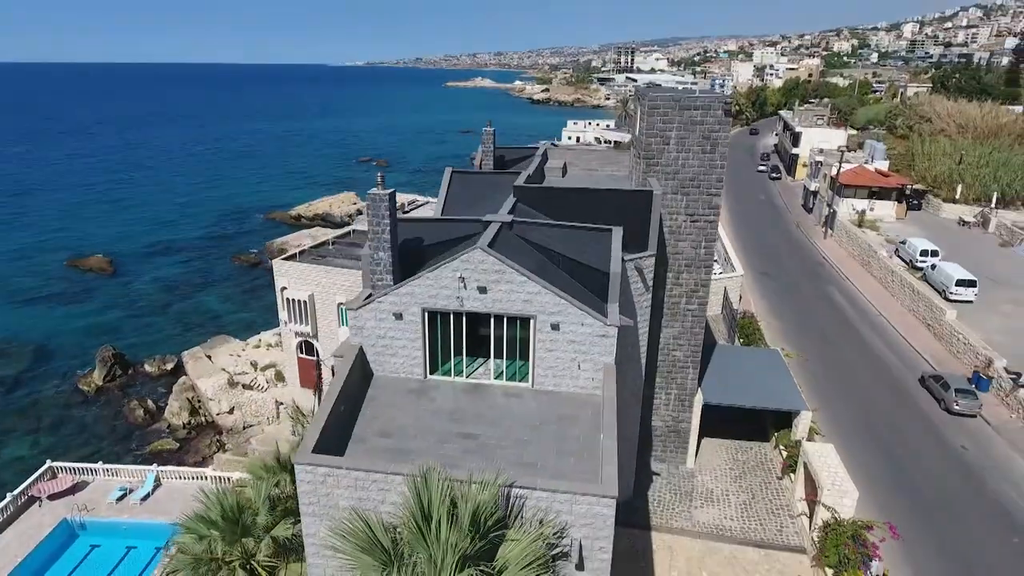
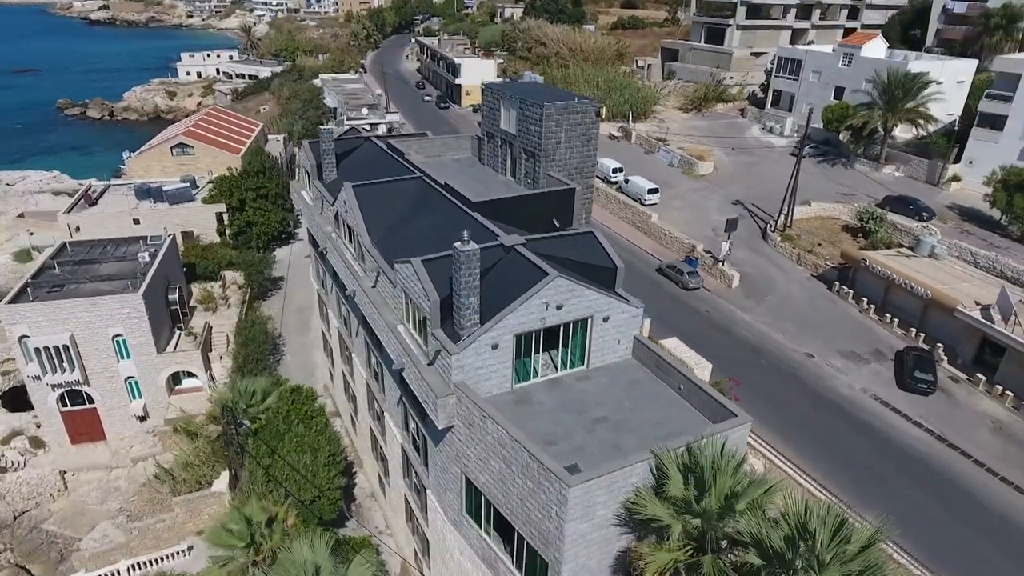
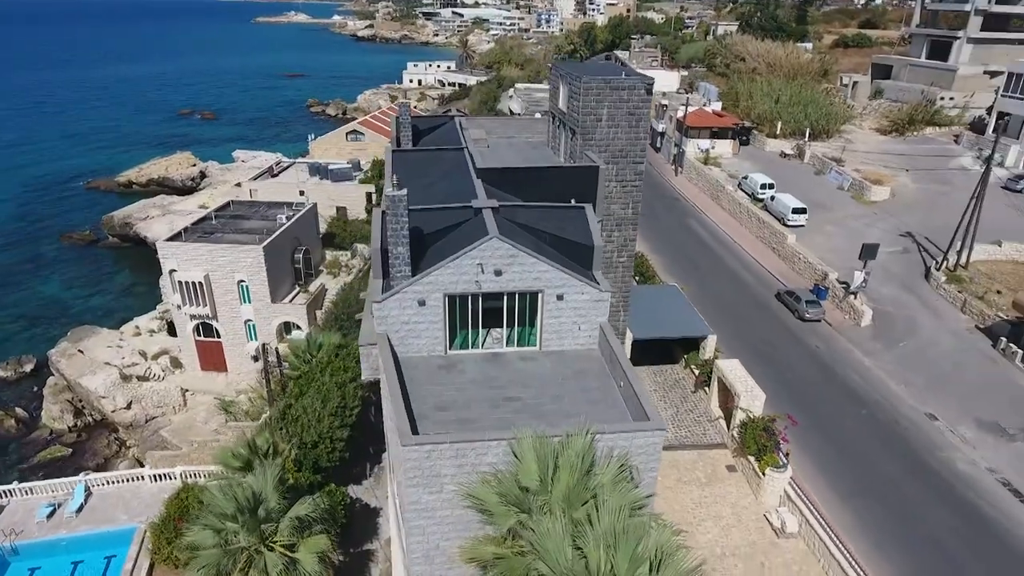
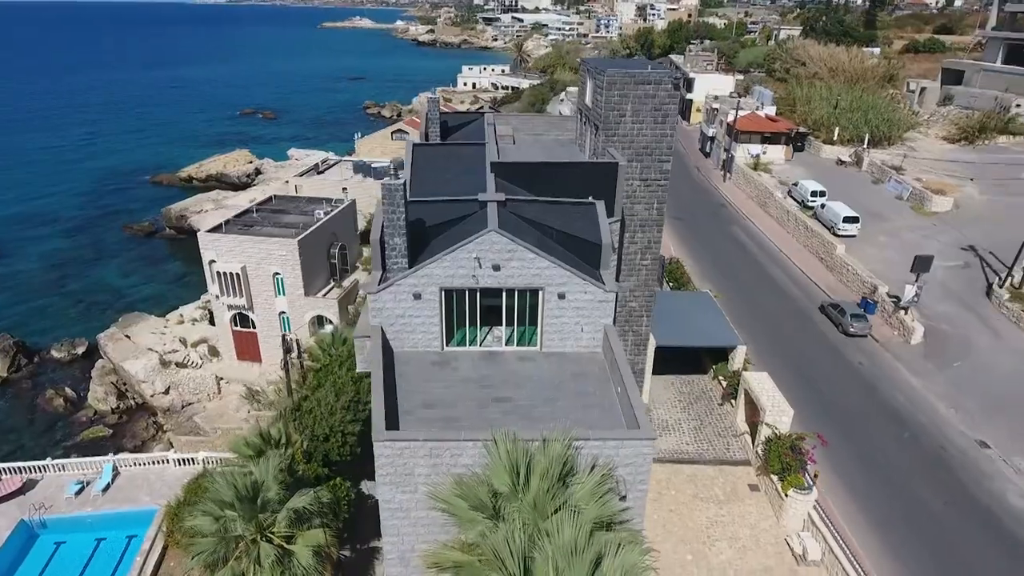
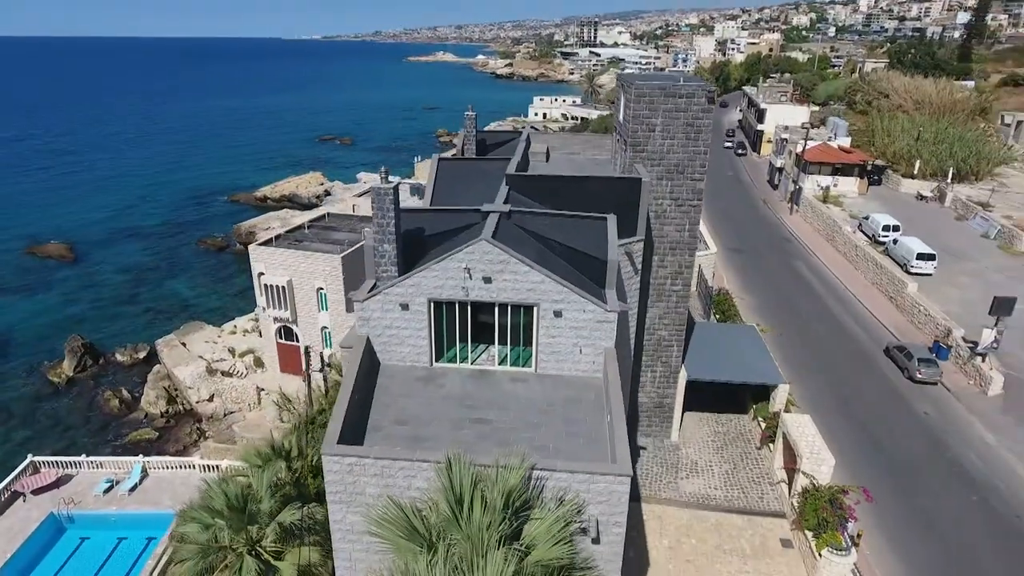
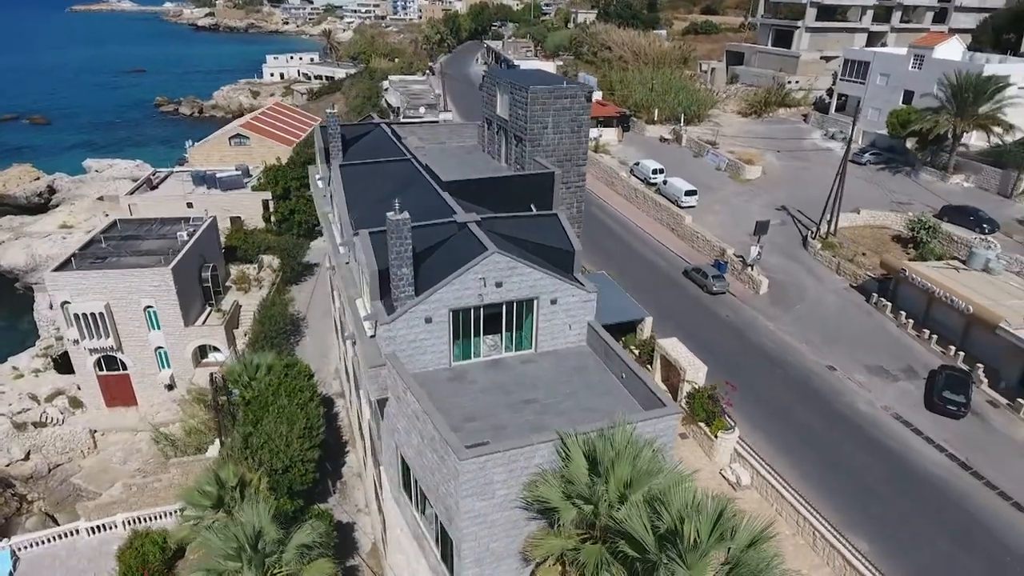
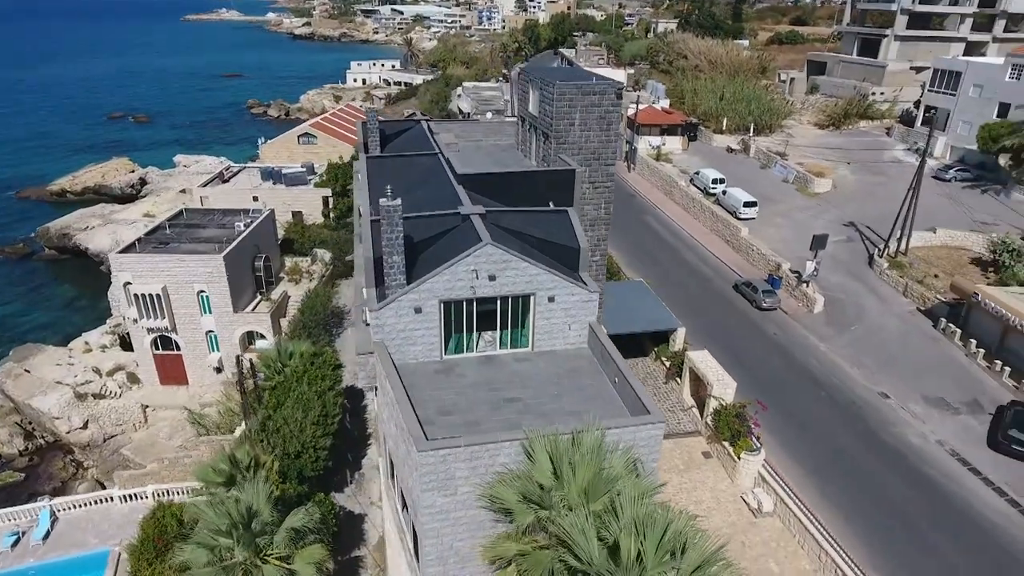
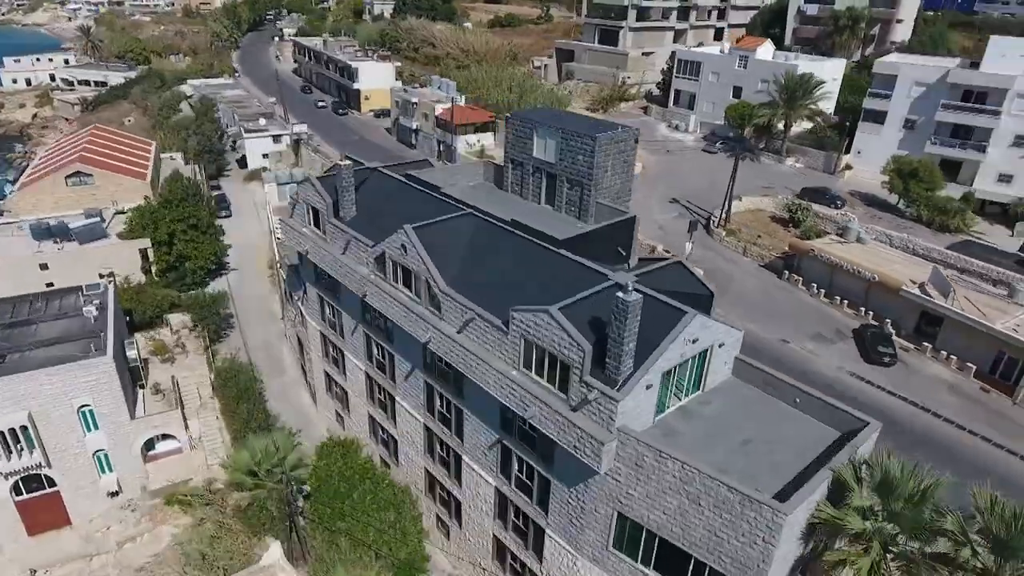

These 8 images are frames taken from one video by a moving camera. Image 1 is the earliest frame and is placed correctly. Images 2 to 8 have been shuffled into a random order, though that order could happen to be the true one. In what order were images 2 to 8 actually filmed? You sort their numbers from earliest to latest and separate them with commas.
5, 4, 3, 7, 6, 2, 8
